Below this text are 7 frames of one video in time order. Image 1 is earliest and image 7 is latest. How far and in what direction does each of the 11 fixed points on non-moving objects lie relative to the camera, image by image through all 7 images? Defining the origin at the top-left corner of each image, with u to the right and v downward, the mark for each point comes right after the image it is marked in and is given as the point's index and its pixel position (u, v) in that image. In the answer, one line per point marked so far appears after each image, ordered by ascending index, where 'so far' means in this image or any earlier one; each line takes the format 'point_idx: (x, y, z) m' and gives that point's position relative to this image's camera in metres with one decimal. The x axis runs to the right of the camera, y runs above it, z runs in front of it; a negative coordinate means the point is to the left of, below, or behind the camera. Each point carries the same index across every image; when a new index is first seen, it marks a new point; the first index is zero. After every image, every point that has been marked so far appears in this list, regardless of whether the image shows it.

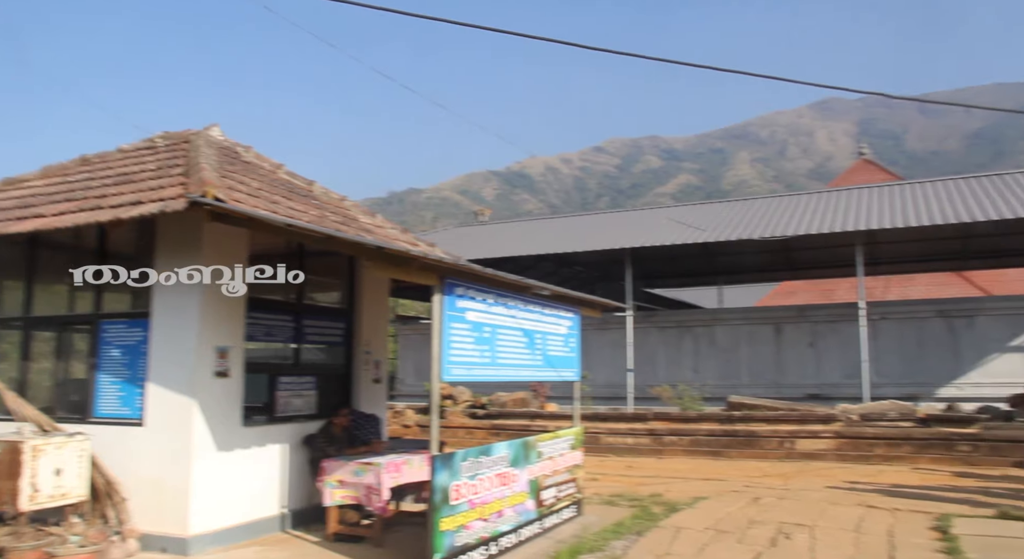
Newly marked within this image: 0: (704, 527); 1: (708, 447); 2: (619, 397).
0: (+3.0, -3.7, +11.2) m
1: (+3.7, -3.2, +14.0) m
2: (+2.2, -3.0, +18.6) m
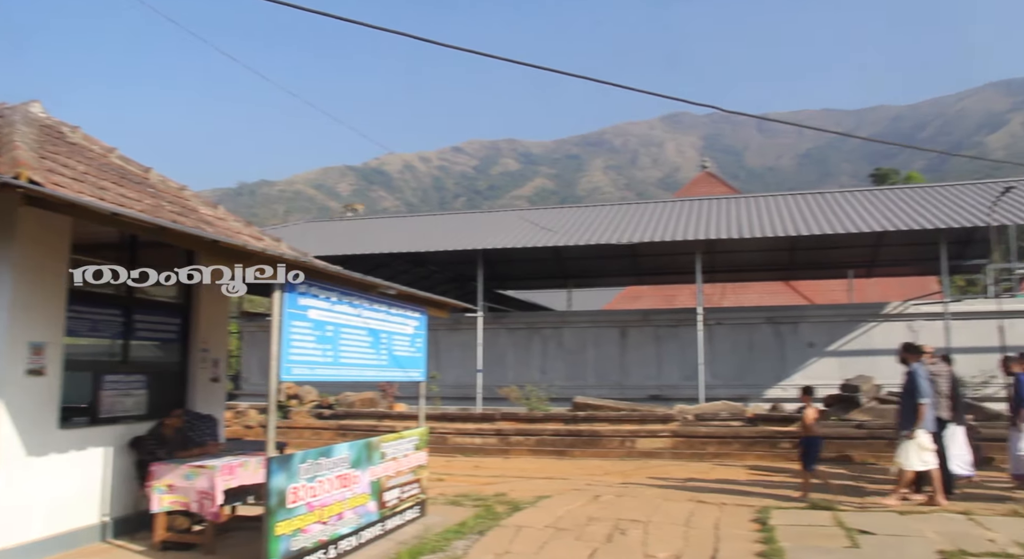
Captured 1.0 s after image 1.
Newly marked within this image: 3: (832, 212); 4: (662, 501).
0: (+0.6, -3.8, +11.4) m
1: (+0.8, -3.2, +14.3) m
2: (-1.3, -3.0, +18.6) m
3: (+5.9, +1.3, +13.9) m
4: (+2.5, -3.7, +12.2) m
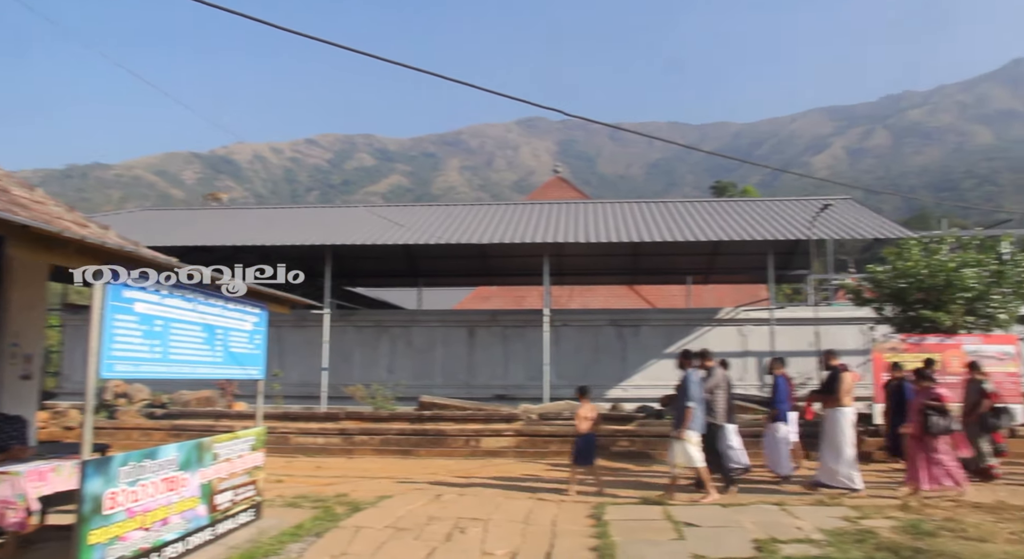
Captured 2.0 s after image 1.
0: (-2.0, -3.8, +11.3) m
1: (-2.2, -3.2, +14.2) m
2: (-4.9, -2.8, +18.1) m
3: (+3.1, +1.2, +14.5) m
4: (-0.2, -3.7, +12.3) m
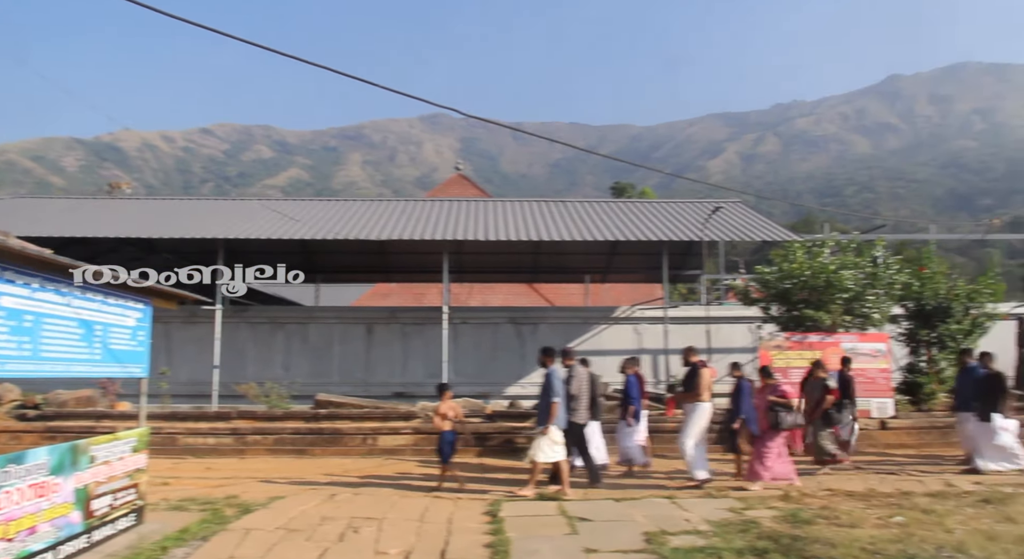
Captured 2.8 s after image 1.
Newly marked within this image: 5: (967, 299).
0: (-3.6, -3.7, +11.0) m
1: (-4.1, -3.1, +13.8) m
2: (-7.2, -2.7, +17.4) m
3: (+1.1, +1.2, +14.7) m
4: (-2.0, -3.6, +12.2) m
5: (+8.1, -0.3, +13.3) m
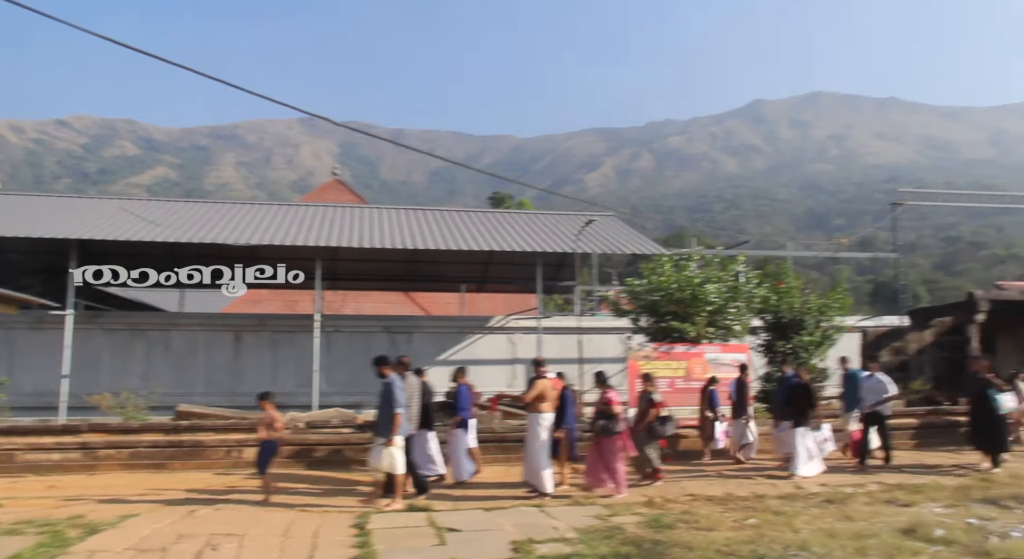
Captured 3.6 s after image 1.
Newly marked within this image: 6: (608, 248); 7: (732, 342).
0: (-5.6, -3.8, +10.4) m
1: (-6.4, -3.2, +13.1) m
2: (-10.0, -2.8, +16.3) m
3: (-1.3, +1.0, +14.7) m
4: (-4.1, -3.7, +11.8) m
5: (+5.8, -0.6, +14.2) m
6: (+1.8, +0.6, +14.1) m
7: (+4.1, -1.2, +14.1) m
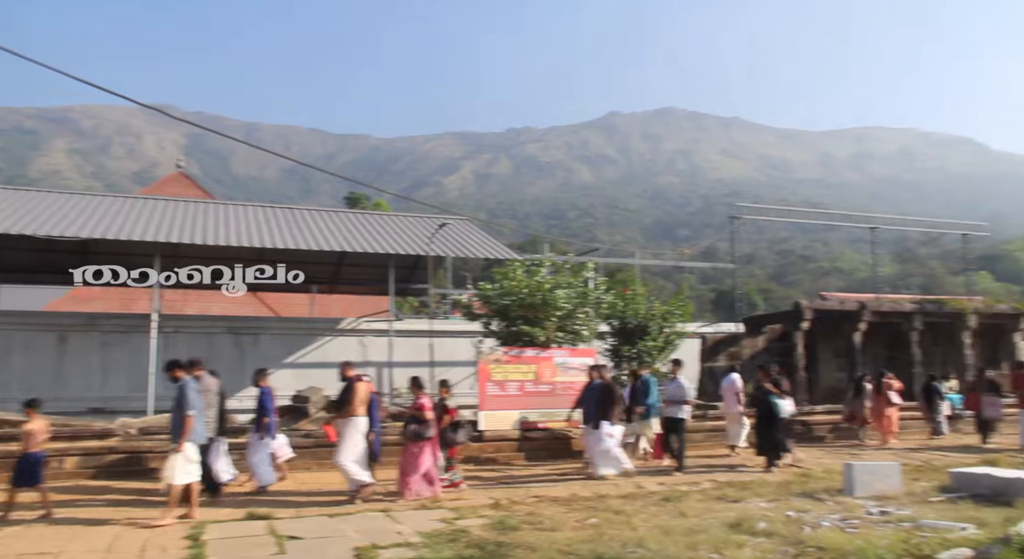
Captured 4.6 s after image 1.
0: (-7.8, -3.7, +9.3) m
1: (-9.1, -3.1, +11.9) m
2: (-13.1, -2.6, +14.6) m
3: (-4.2, +1.0, +14.3) m
4: (-6.6, -3.7, +11.0) m
5: (+2.9, -0.8, +14.8) m
6: (-1.0, +0.5, +14.1) m
7: (+1.3, -1.3, +14.5) m
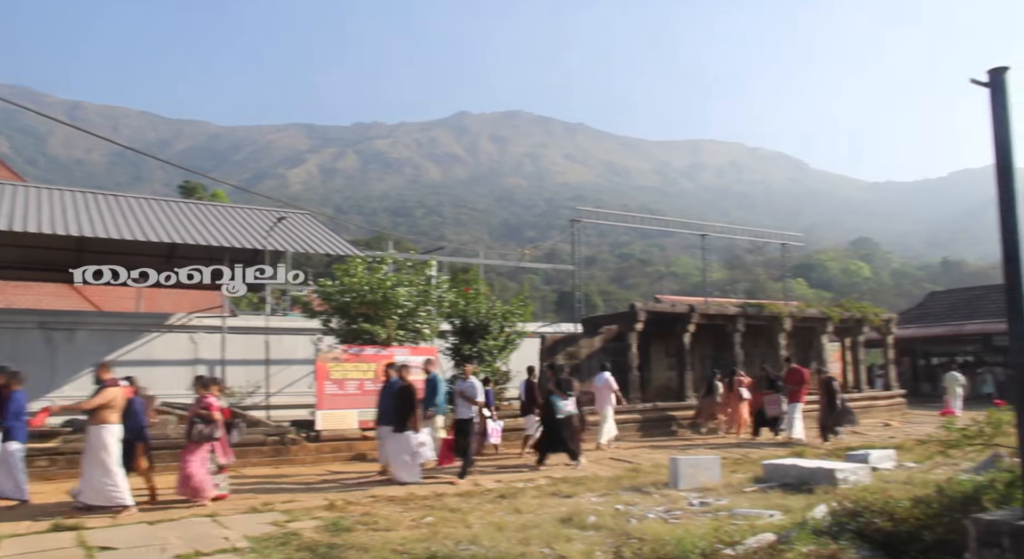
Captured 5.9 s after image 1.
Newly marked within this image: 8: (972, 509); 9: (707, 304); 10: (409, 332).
0: (-10.0, -3.5, +7.9) m
1: (-11.6, -2.8, +10.3) m
2: (-16.0, -2.3, +12.3) m
3: (-7.1, +1.2, +13.4) m
4: (-9.0, -3.5, +9.7) m
5: (-0.2, -0.8, +15.0) m
6: (-3.9, +0.6, +13.7) m
7: (-1.8, -1.3, +14.4) m
8: (+5.3, -2.6, +8.4) m
9: (+4.8, -0.6, +18.0) m
10: (-2.0, -1.0, +14.2) m
